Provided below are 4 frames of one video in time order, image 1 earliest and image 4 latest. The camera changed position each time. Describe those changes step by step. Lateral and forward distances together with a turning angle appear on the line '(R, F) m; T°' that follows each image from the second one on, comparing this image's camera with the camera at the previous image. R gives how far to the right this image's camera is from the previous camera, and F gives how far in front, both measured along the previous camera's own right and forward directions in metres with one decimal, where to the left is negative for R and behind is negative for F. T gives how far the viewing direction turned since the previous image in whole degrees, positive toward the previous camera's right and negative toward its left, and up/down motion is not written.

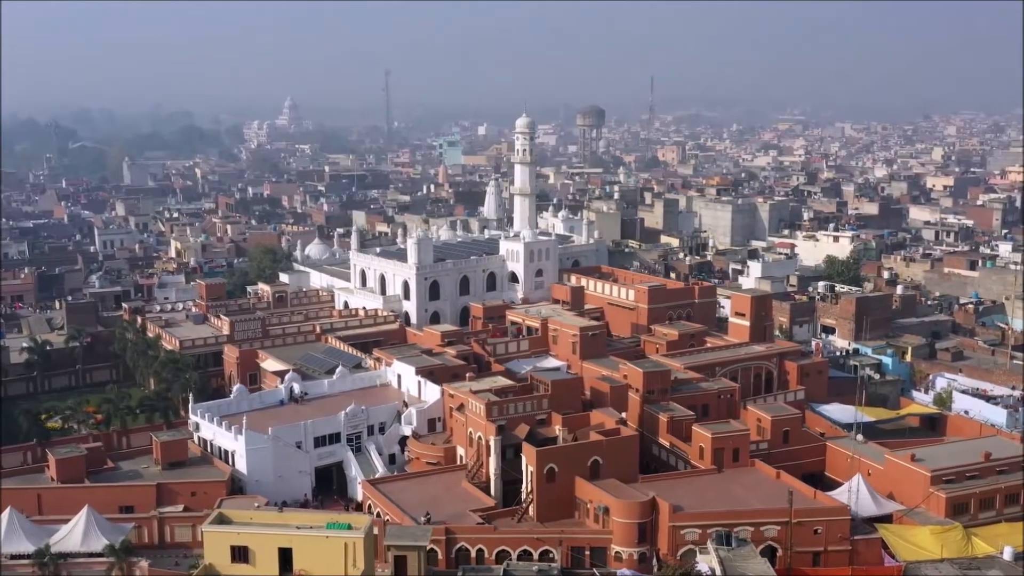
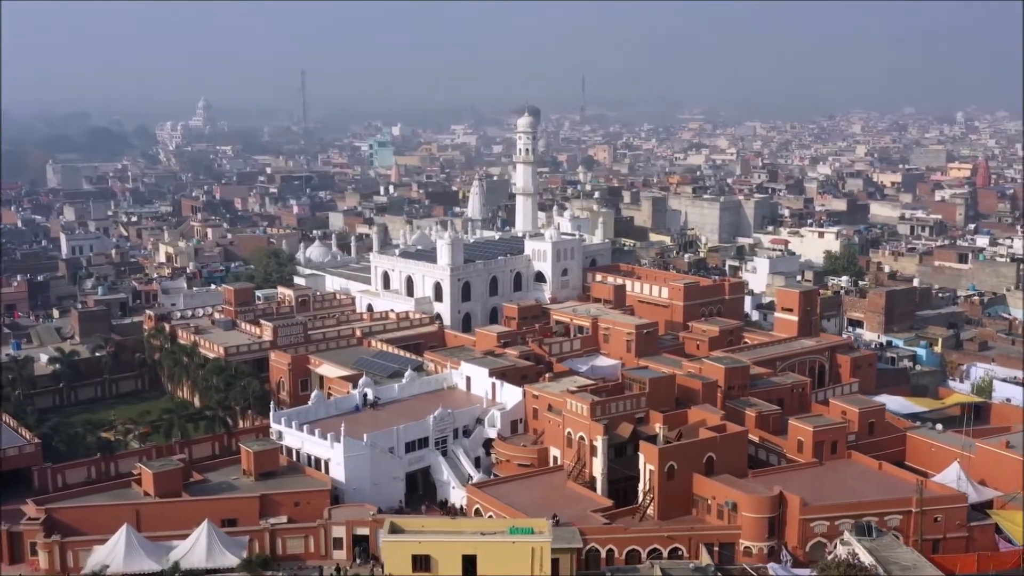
(-5.2, +0.4) m; +5°
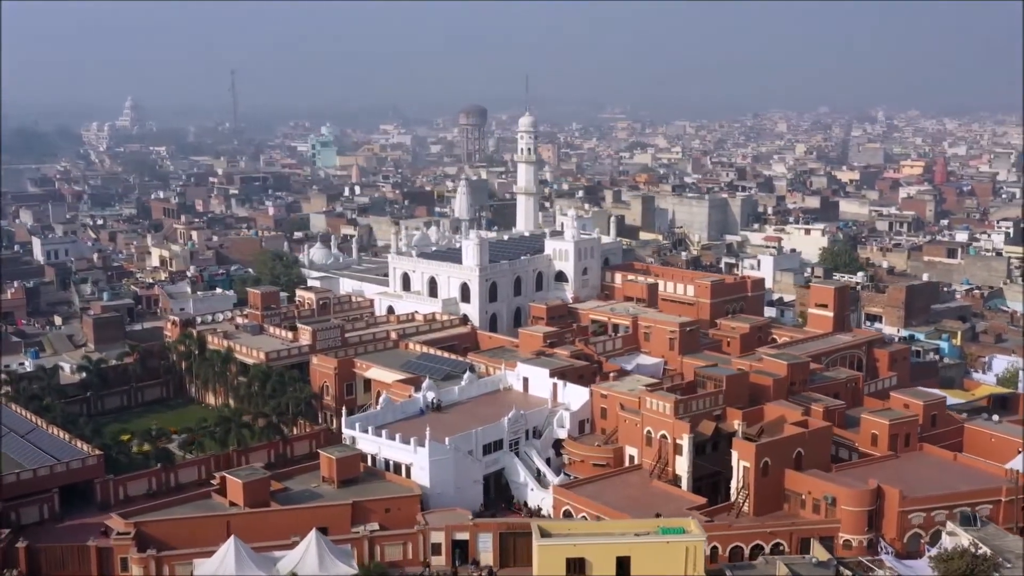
(-4.2, +0.3) m; +4°
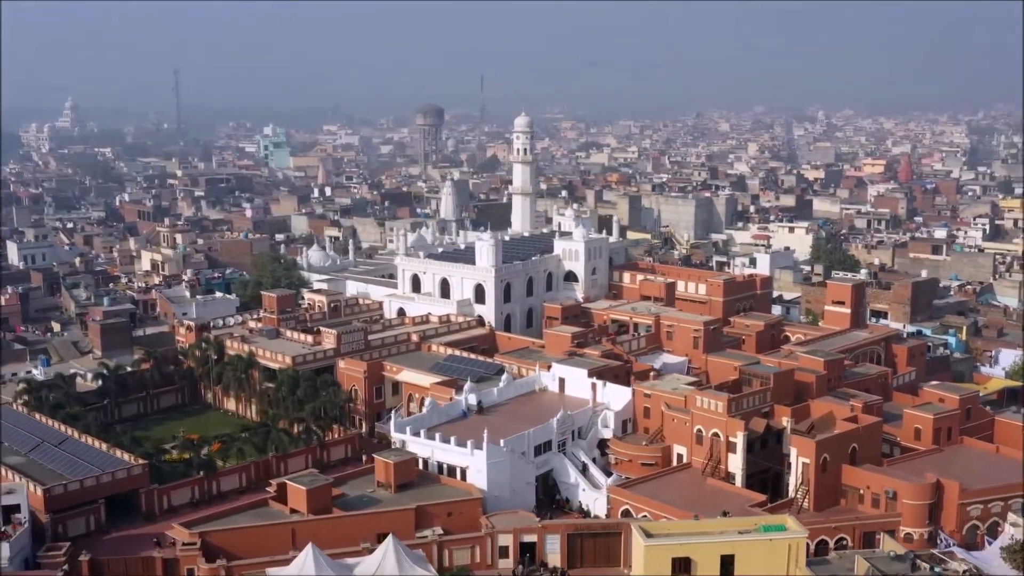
(-3.0, +0.2) m; +3°
